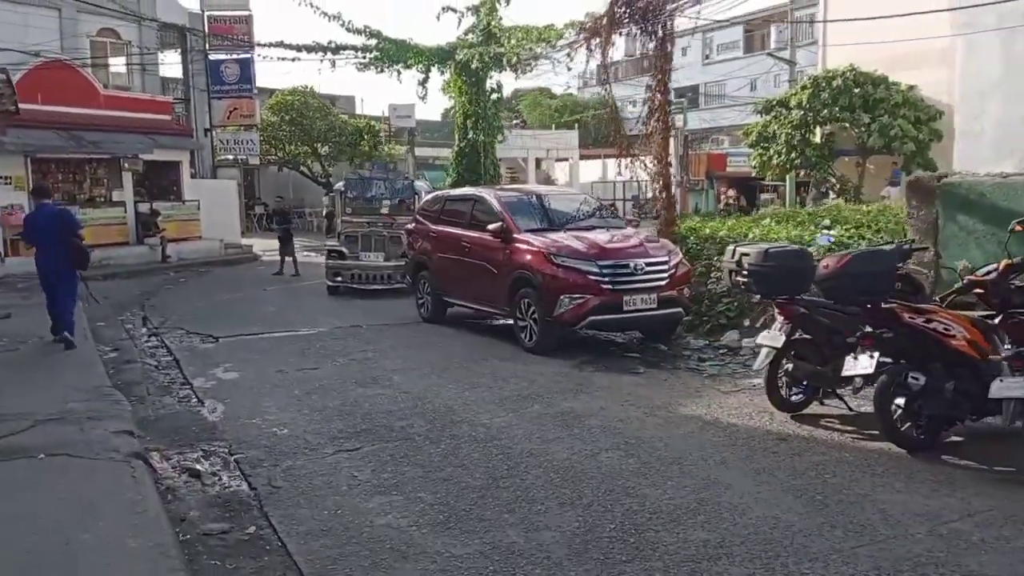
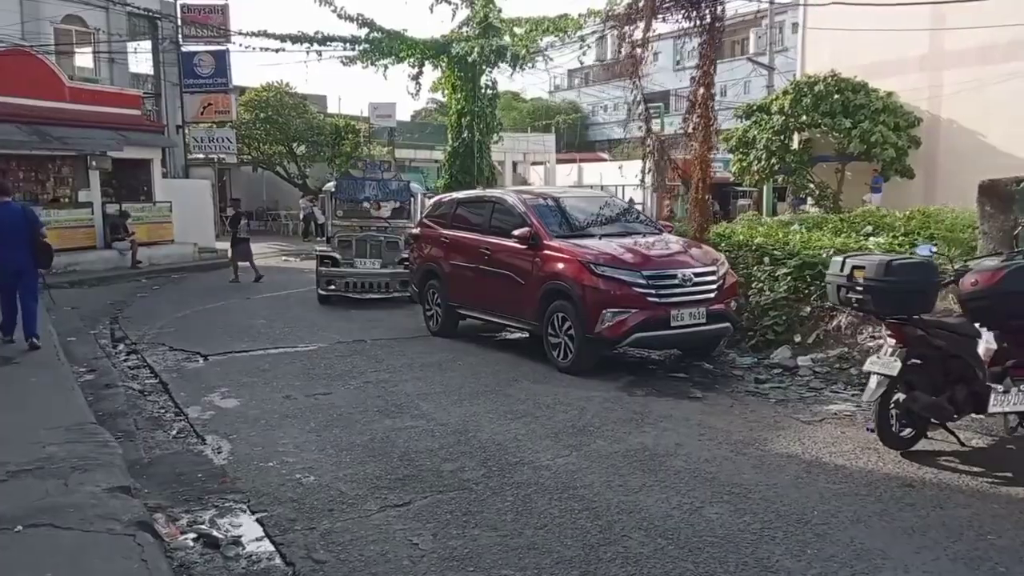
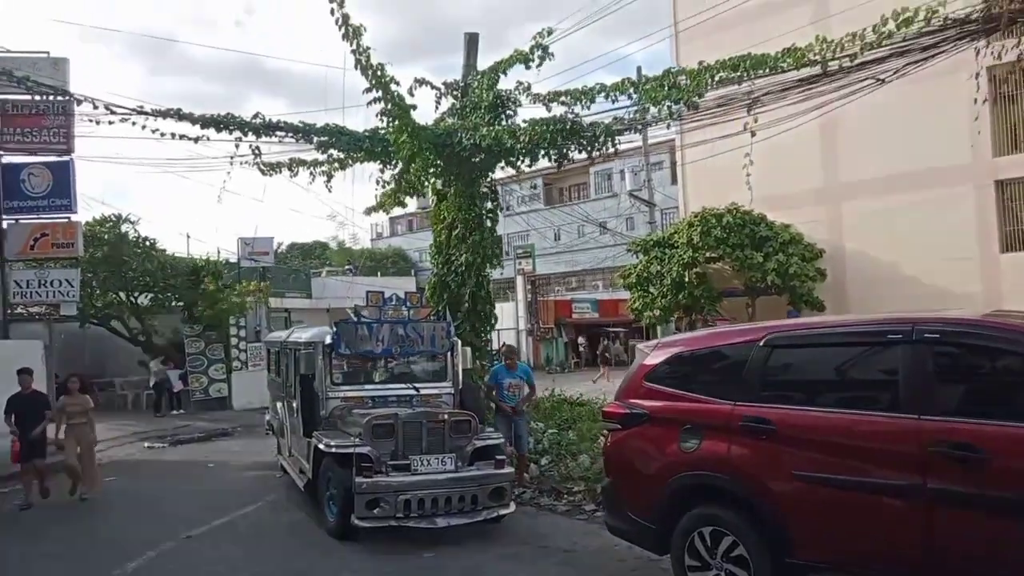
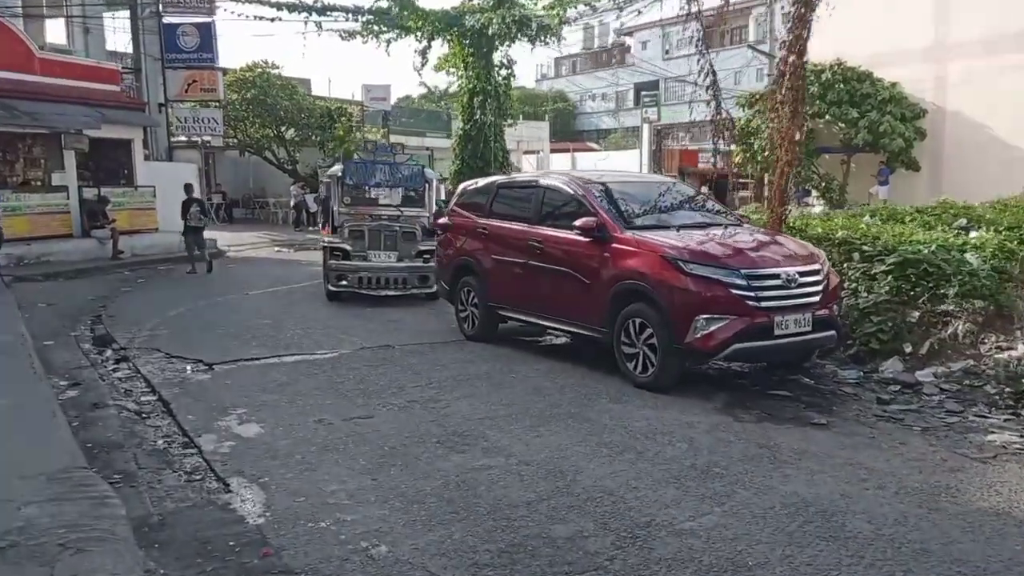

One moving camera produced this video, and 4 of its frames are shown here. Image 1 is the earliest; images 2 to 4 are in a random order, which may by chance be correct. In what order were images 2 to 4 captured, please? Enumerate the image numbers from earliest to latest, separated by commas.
2, 4, 3
